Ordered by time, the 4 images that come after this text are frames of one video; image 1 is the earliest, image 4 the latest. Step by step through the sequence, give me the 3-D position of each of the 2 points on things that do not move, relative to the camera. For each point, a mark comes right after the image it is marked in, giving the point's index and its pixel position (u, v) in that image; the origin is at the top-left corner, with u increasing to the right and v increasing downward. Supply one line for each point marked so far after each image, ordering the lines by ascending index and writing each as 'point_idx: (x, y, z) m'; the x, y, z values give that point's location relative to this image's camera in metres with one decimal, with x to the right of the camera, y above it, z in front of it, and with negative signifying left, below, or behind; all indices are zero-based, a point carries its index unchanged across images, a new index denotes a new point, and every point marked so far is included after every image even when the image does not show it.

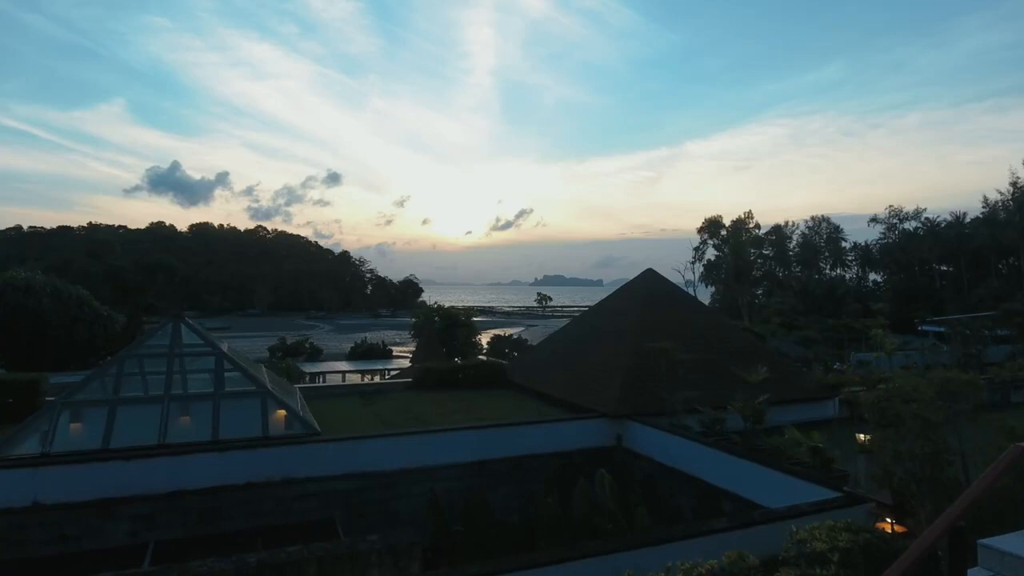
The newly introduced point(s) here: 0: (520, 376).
0: (+0.2, -1.8, +14.1) m
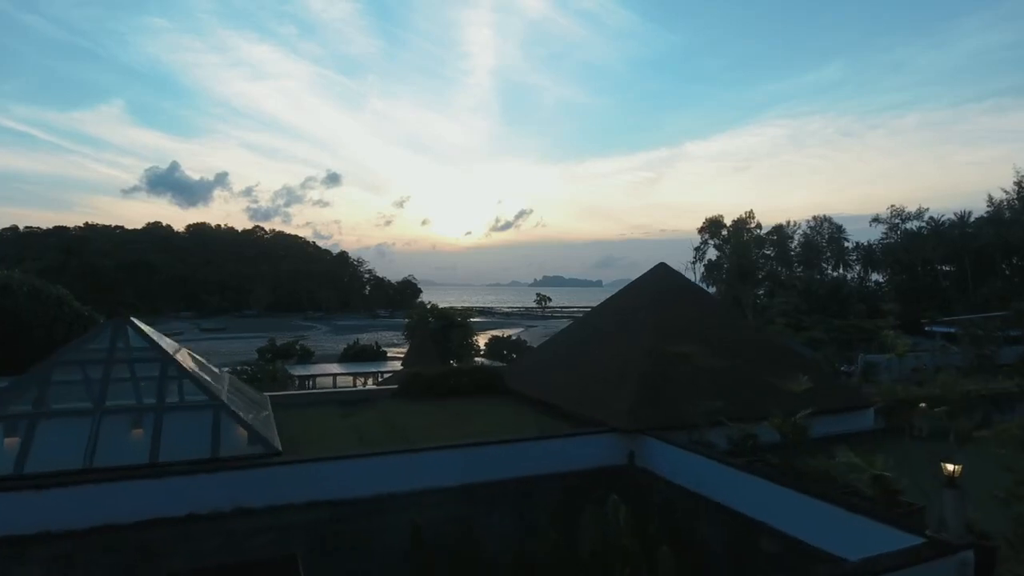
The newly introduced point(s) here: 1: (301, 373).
0: (+0.1, -1.8, +13.3) m
1: (-5.4, -2.2, +17.1) m
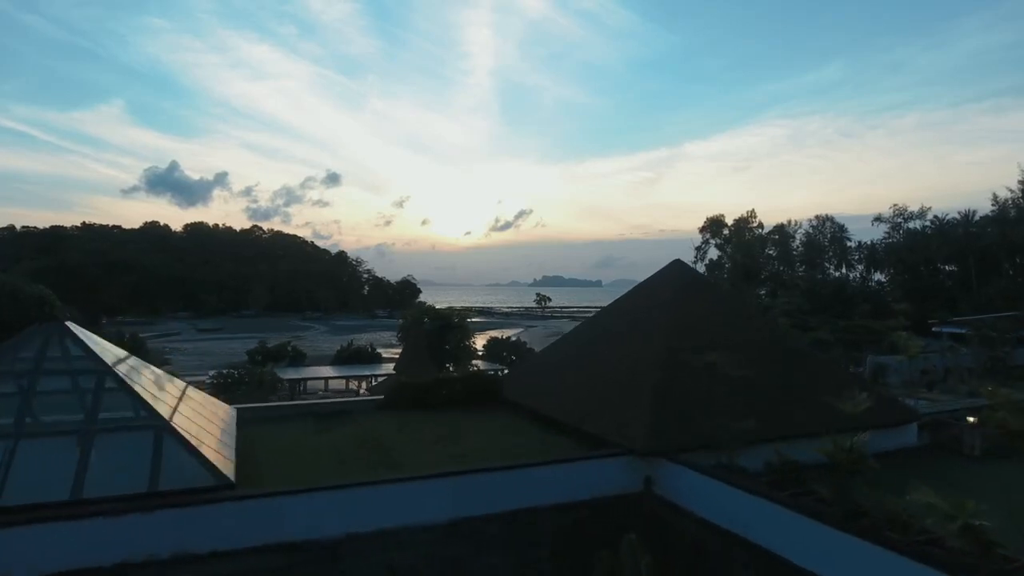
0: (+0.1, -1.8, +12.6) m
1: (-5.4, -2.1, +16.4) m
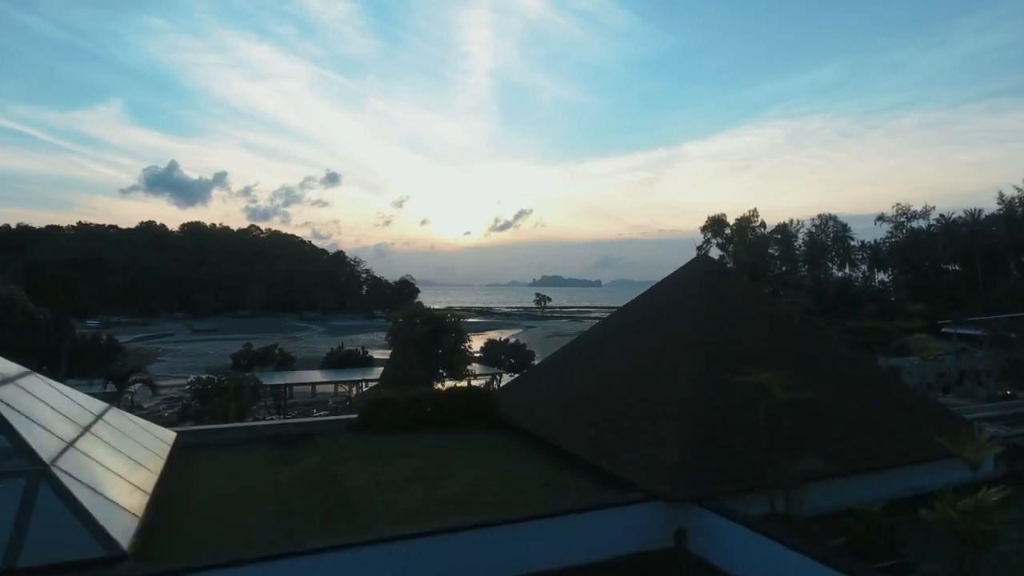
0: (+0.1, -1.8, +11.7) m
1: (-5.4, -2.1, +15.5) m
